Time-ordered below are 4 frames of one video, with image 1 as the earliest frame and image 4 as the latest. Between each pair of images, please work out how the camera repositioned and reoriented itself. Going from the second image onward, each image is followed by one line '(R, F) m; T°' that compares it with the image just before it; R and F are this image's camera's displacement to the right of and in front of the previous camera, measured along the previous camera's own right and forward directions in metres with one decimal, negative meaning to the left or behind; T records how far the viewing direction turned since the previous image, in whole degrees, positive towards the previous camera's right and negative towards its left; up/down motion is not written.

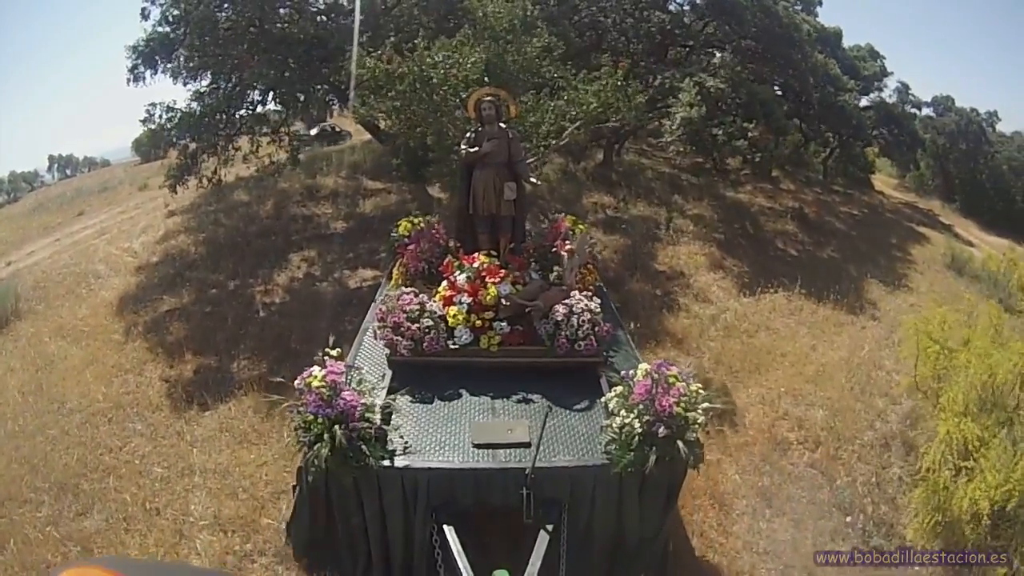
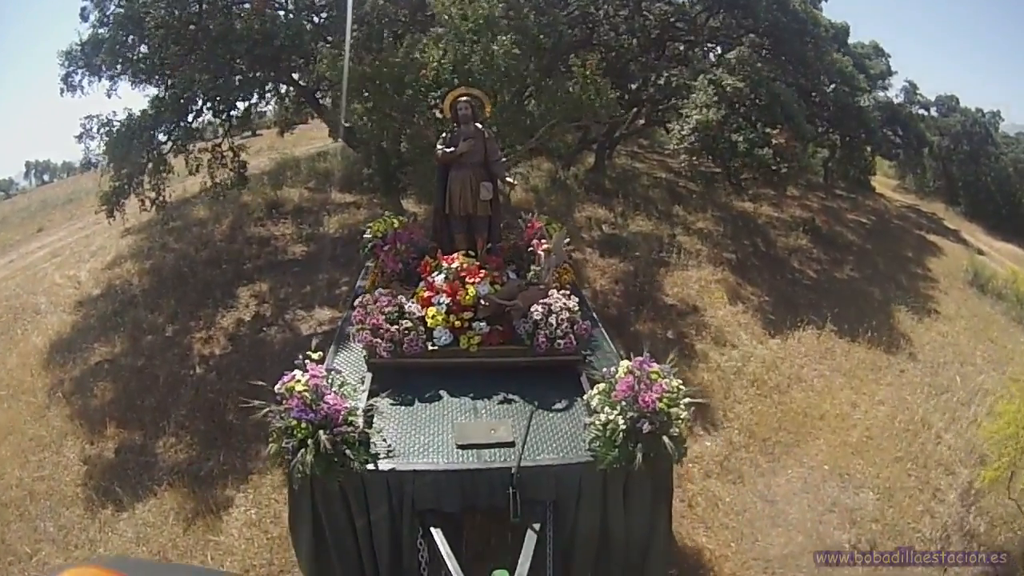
(0.0, +1.2) m; +1°
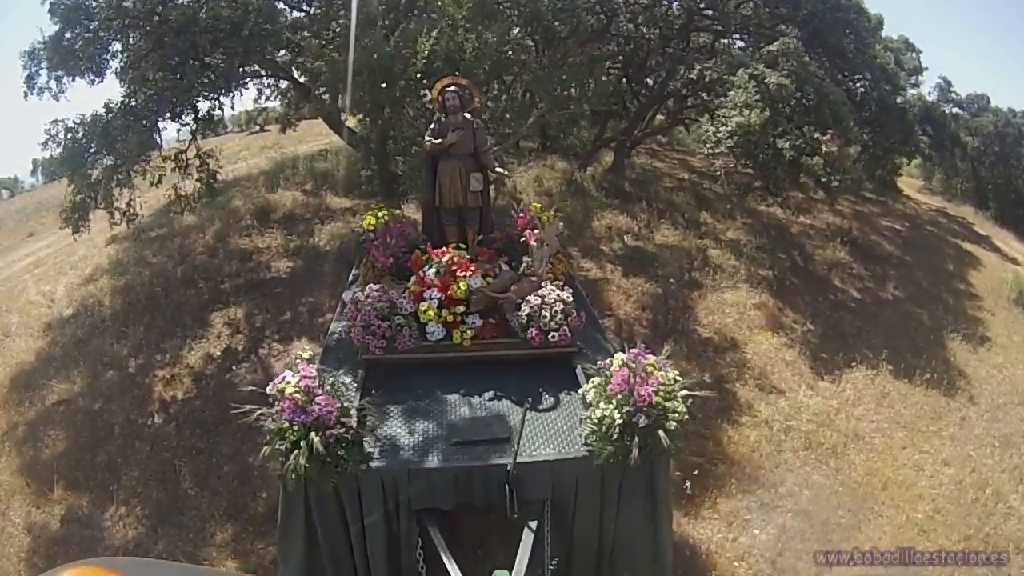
(0.0, +0.9) m; 0°
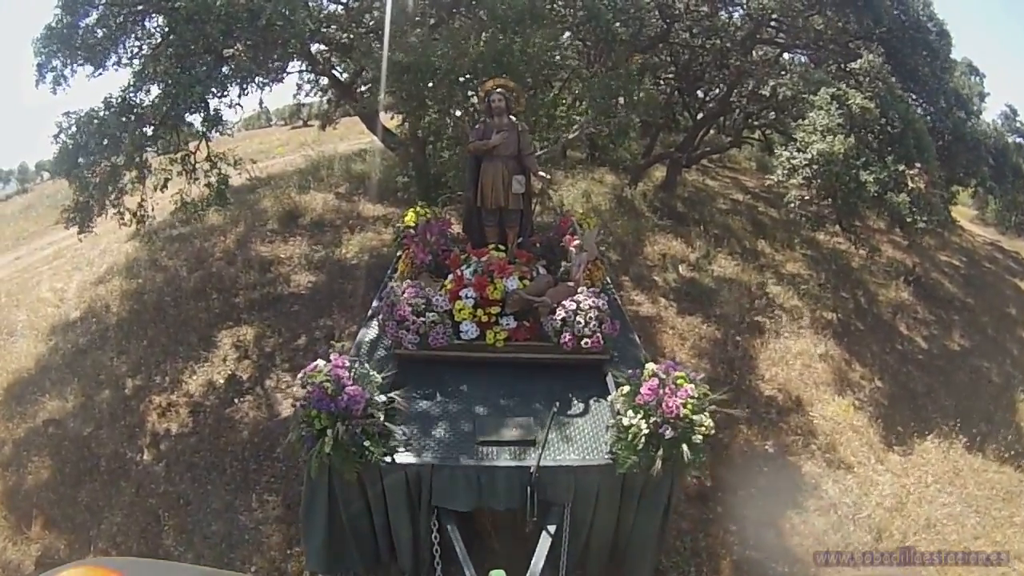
(-0.1, +0.7) m; -2°
